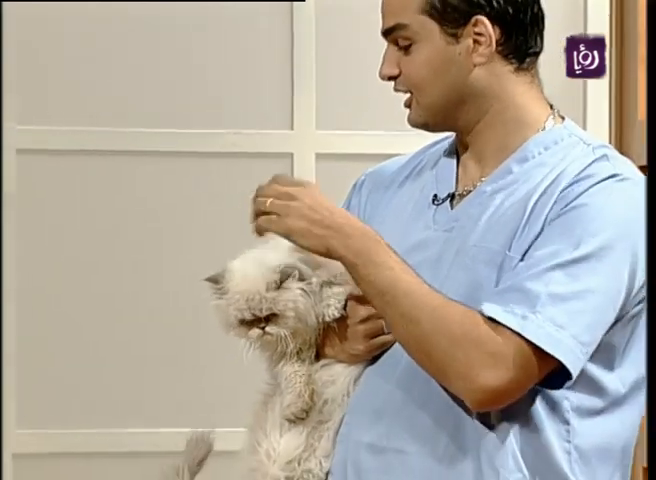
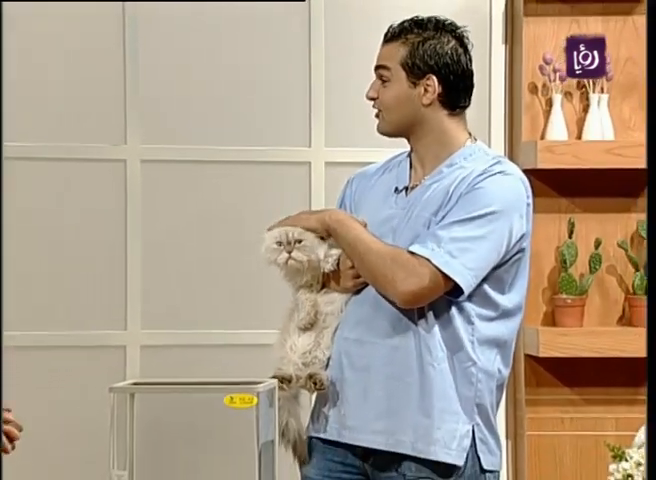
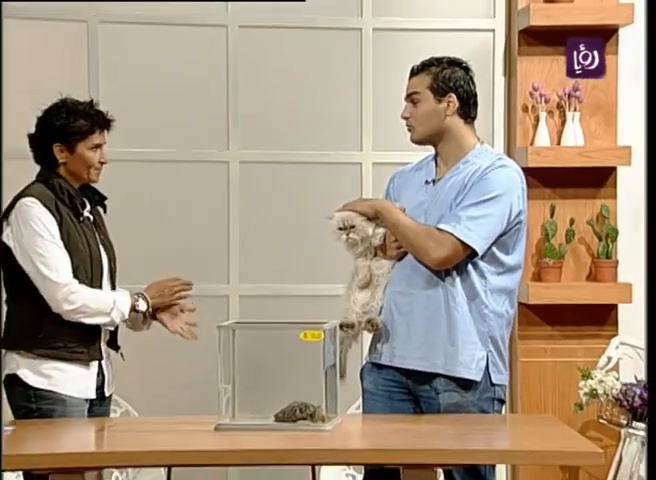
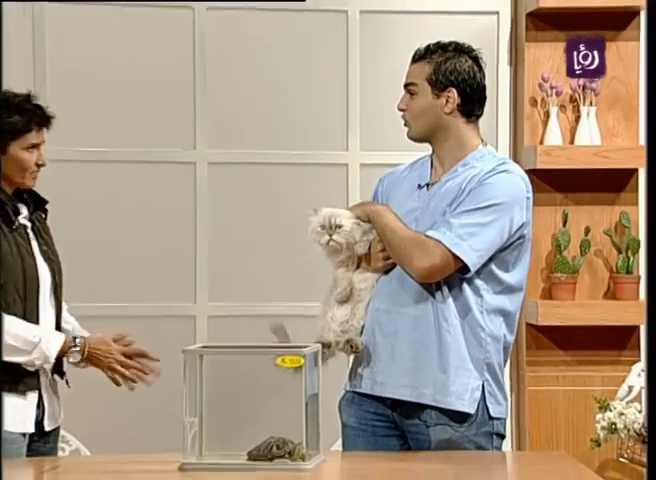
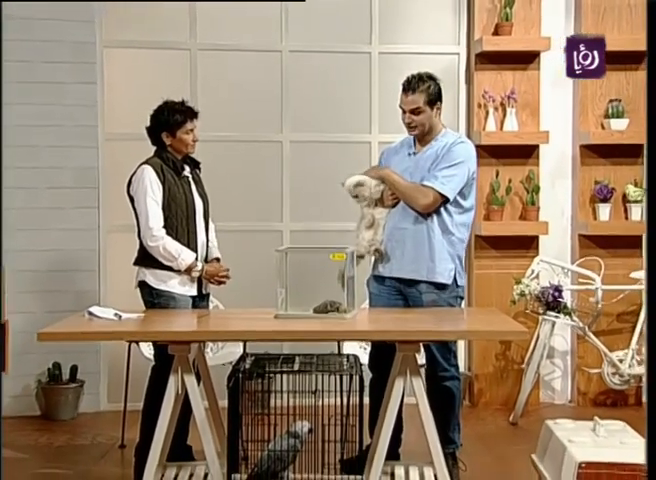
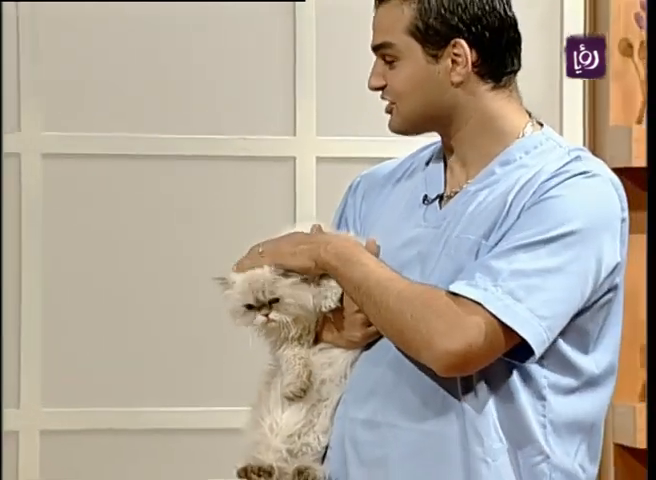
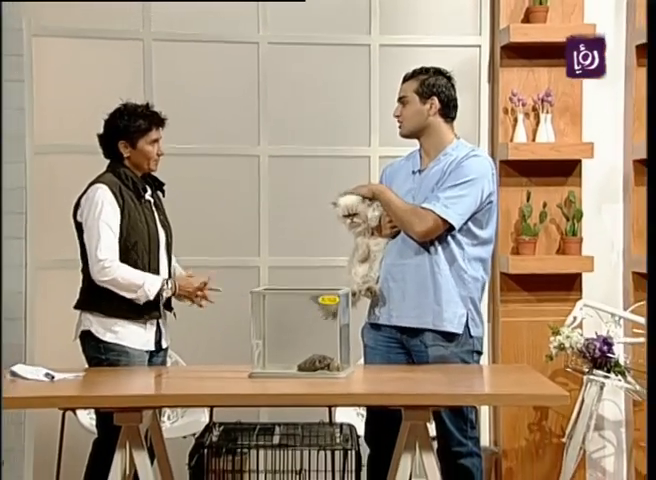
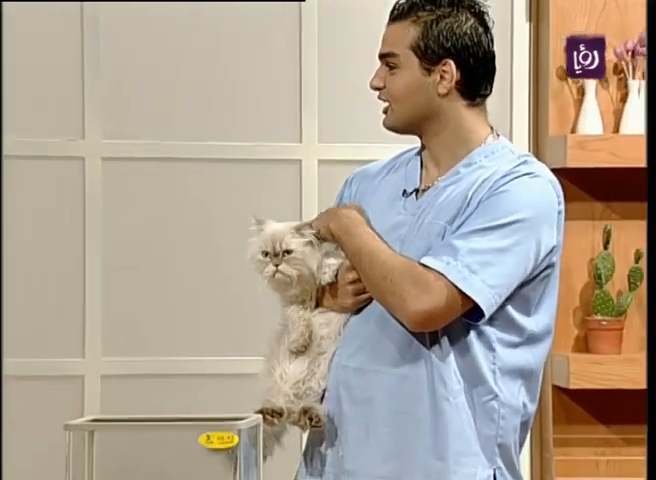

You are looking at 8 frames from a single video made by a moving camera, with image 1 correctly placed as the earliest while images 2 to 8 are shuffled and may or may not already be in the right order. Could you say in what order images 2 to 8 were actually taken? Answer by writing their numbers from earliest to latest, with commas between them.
6, 8, 2, 4, 3, 7, 5
